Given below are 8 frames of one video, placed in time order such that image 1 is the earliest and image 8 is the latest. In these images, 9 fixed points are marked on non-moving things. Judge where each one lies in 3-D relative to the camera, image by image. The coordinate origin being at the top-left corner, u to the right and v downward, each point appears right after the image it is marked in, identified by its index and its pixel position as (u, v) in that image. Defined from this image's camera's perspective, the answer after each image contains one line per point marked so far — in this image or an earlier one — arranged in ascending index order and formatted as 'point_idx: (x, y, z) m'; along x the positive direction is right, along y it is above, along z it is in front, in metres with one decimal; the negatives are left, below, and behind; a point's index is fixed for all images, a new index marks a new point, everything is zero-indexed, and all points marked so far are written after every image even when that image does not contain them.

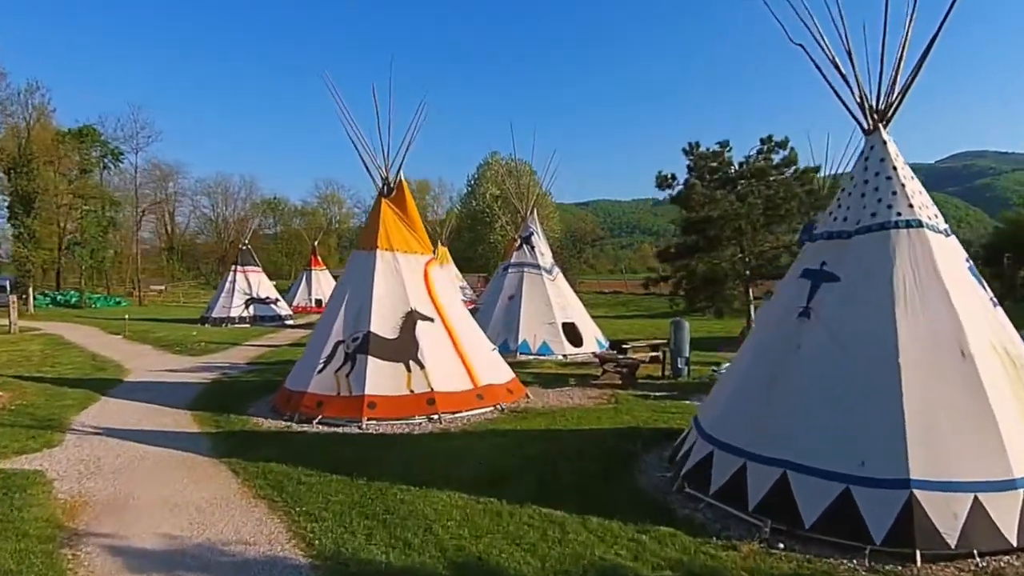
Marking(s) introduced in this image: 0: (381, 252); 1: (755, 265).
0: (-1.6, +0.4, +8.9) m
1: (+3.3, +0.3, +9.9) m
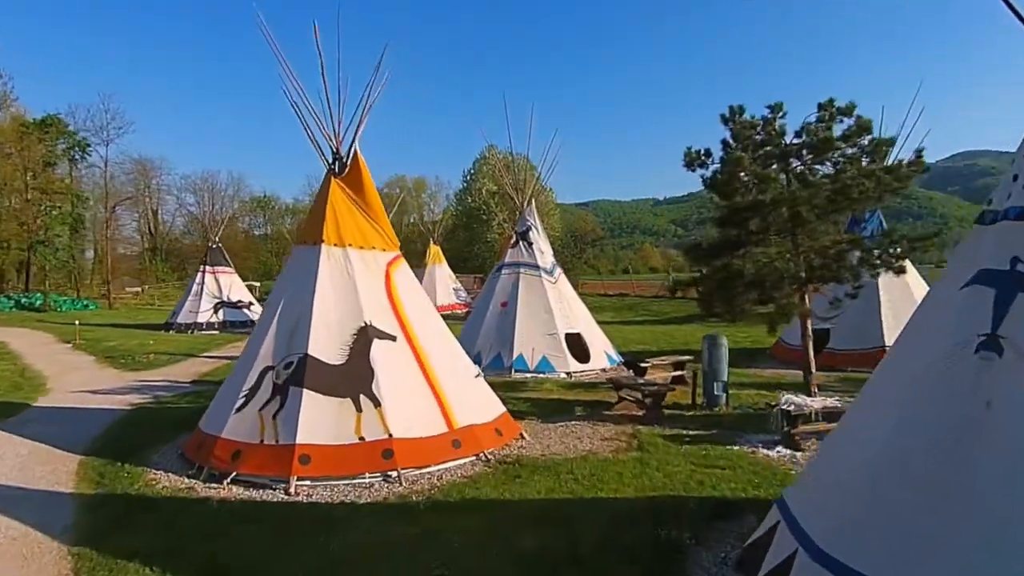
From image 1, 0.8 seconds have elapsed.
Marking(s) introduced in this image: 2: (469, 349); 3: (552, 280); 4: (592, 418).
0: (-1.7, +0.4, +6.7) m
1: (+3.2, +0.2, +7.7) m
2: (-0.7, -1.0, +11.6) m
3: (+0.7, +0.1, +11.9) m
4: (+0.9, -1.4, +7.9) m
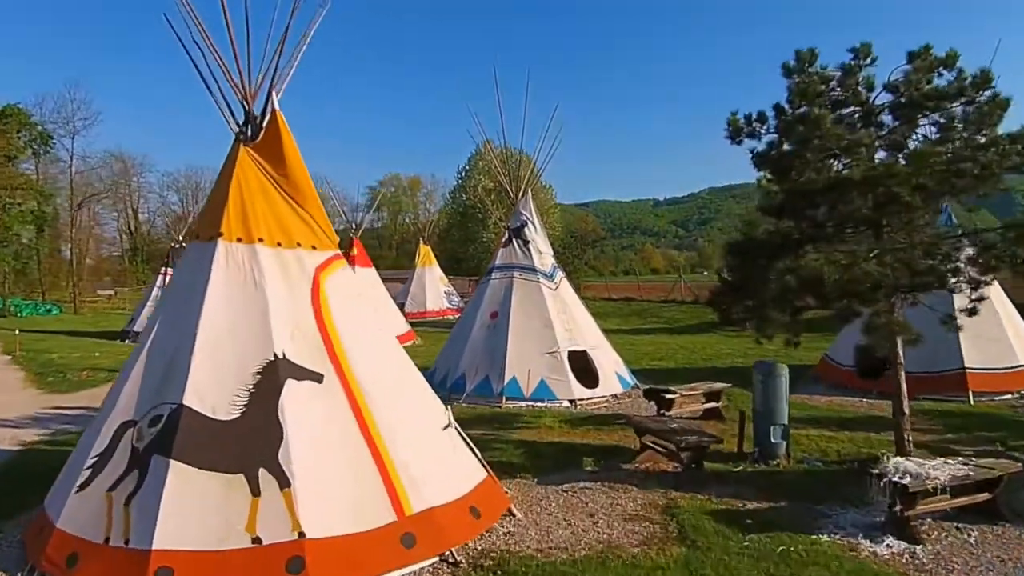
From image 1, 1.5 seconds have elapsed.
0: (-1.8, +0.3, +4.6) m
1: (+3.1, +0.2, +5.6) m
2: (-0.8, -1.1, +9.5) m
3: (+0.6, 0.0, +9.8) m
4: (+0.8, -1.5, +5.8) m
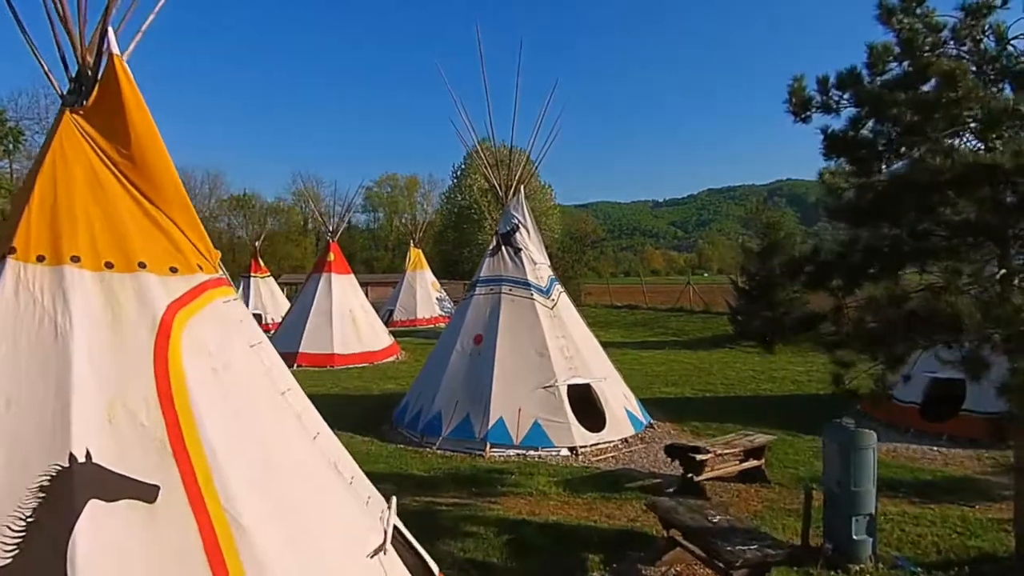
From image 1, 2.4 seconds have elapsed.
0: (-1.9, +0.1, +2.9) m
1: (+3.0, 0.0, +3.9) m
2: (-0.9, -1.3, +7.8) m
3: (+0.4, -0.2, +8.1) m
4: (+0.6, -1.7, +4.0) m
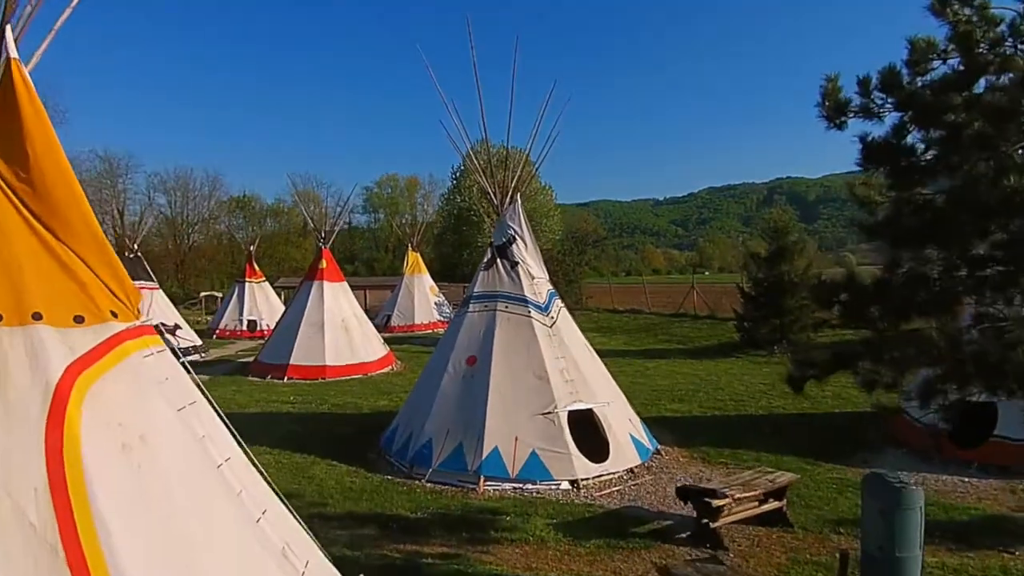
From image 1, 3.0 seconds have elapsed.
0: (-2.0, -0.1, +2.3) m
1: (+2.9, -0.2, +3.3) m
2: (-1.0, -1.5, +7.2) m
3: (+0.4, -0.3, +7.5) m
4: (+0.6, -1.9, +3.5) m
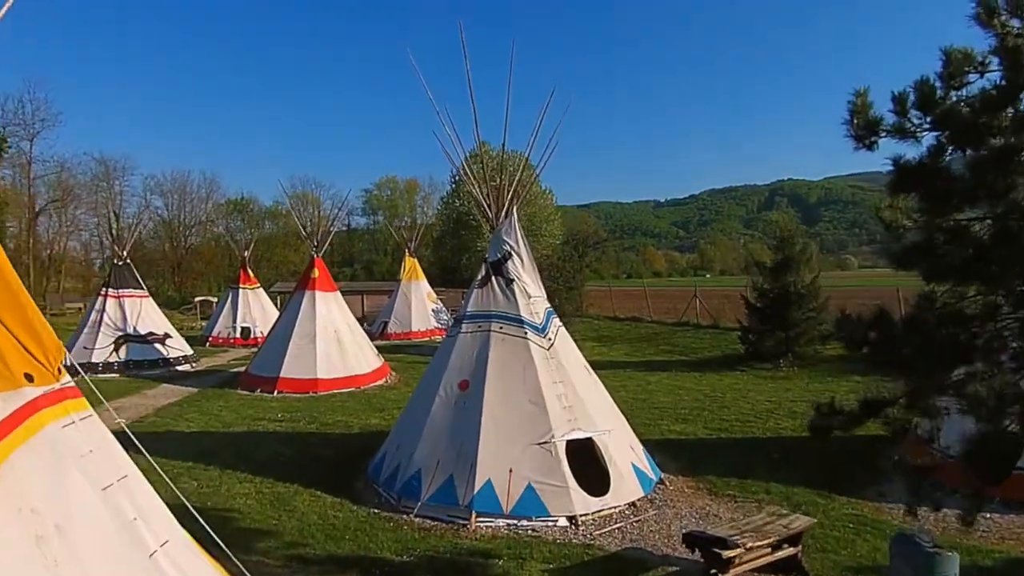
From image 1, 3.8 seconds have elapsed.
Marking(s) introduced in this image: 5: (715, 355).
0: (-2.1, -0.3, +1.9) m
1: (+2.9, -0.4, +2.9) m
2: (-1.0, -1.7, +6.8) m
3: (+0.3, -0.5, +7.1) m
4: (+0.5, -2.1, +3.0) m
5: (+4.4, -1.5, +15.9) m
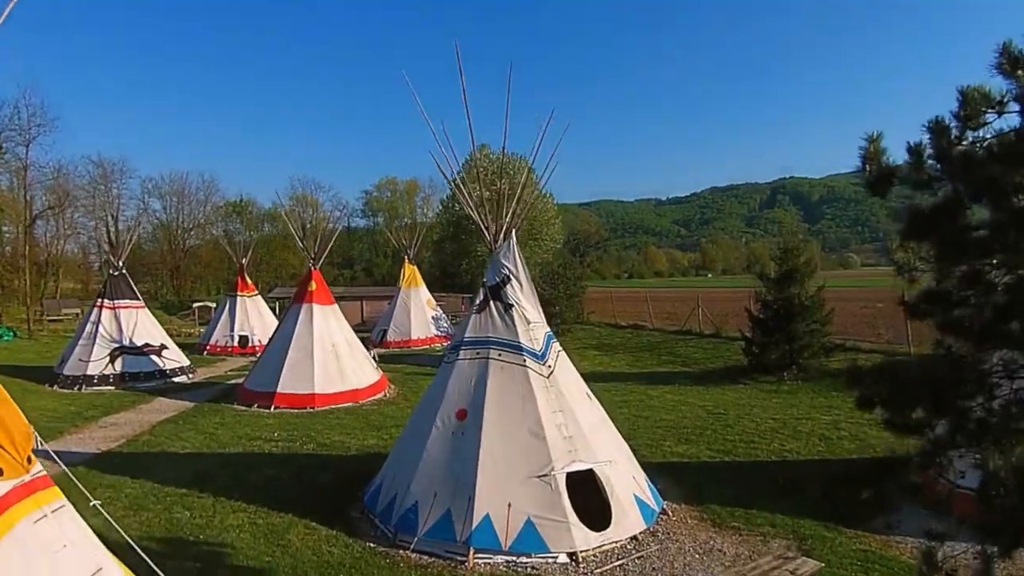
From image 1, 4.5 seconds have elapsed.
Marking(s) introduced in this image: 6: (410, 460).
0: (-2.1, -0.5, +1.7) m
1: (+2.9, -0.7, +2.7) m
2: (-1.0, -1.9, +6.6) m
3: (+0.3, -0.8, +6.9) m
4: (+0.5, -2.3, +2.9) m
5: (+4.4, -1.7, +15.7) m
6: (-0.9, -1.6, +6.8) m
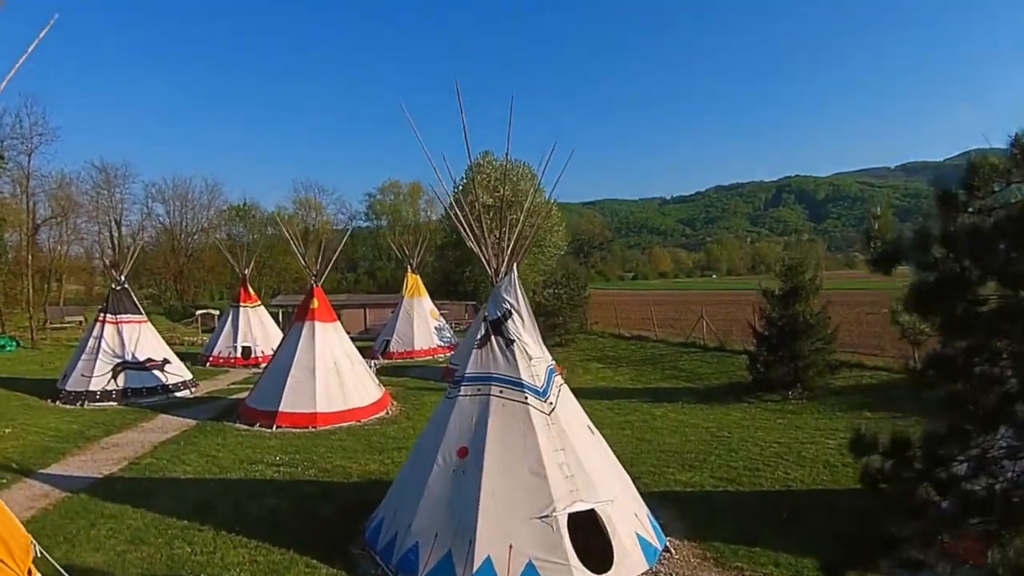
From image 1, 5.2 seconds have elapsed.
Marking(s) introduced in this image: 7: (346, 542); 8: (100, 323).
0: (-2.1, -0.9, +1.7) m
1: (+2.8, -1.0, +2.7) m
2: (-1.0, -2.3, +6.6) m
3: (+0.3, -1.1, +6.9) m
4: (+0.5, -2.7, +2.8) m
5: (+4.5, -2.1, +15.6) m
6: (-0.9, -1.9, +6.8) m
7: (-1.7, -2.6, +7.4) m
8: (-9.3, -0.8, +16.4) m
